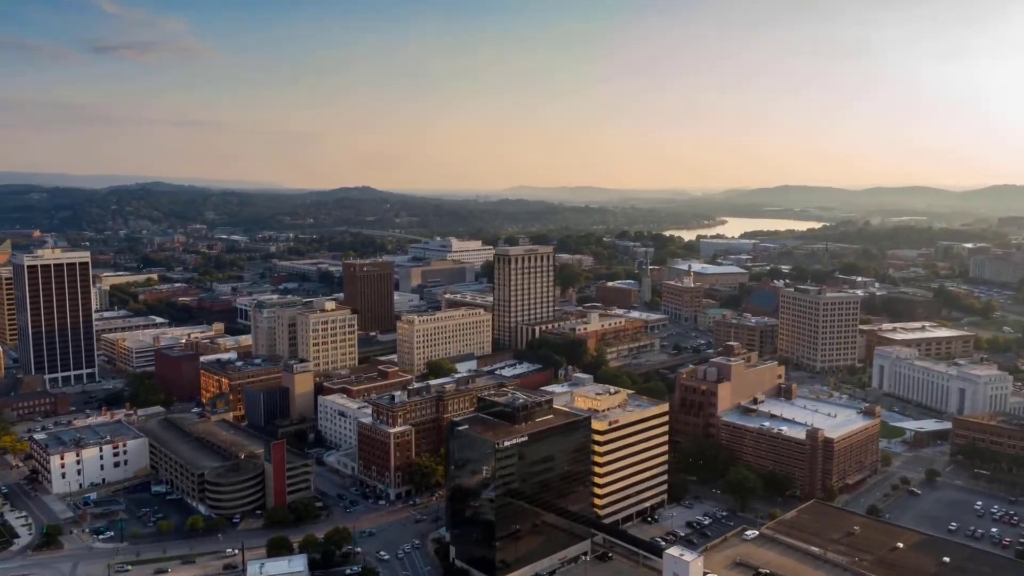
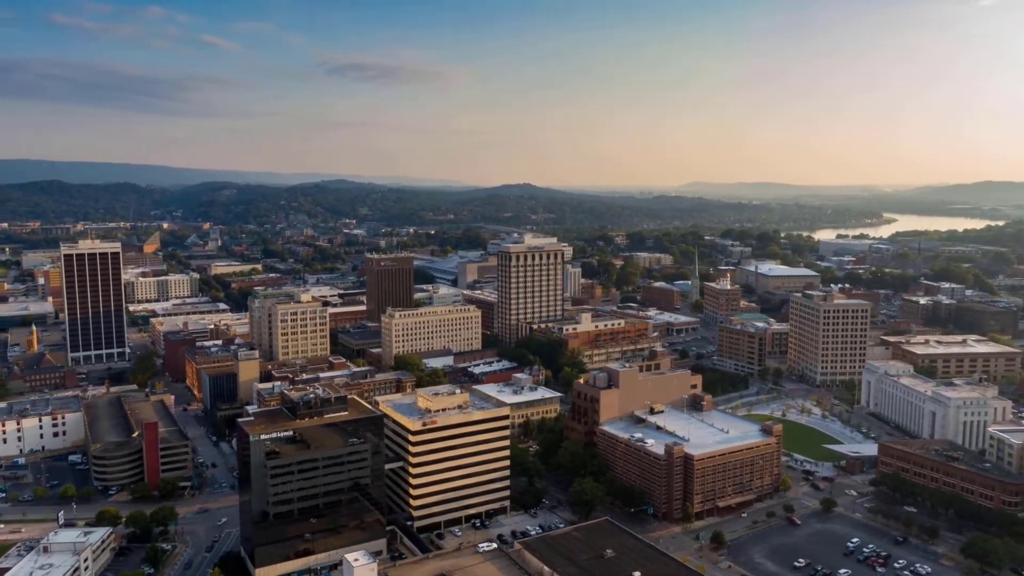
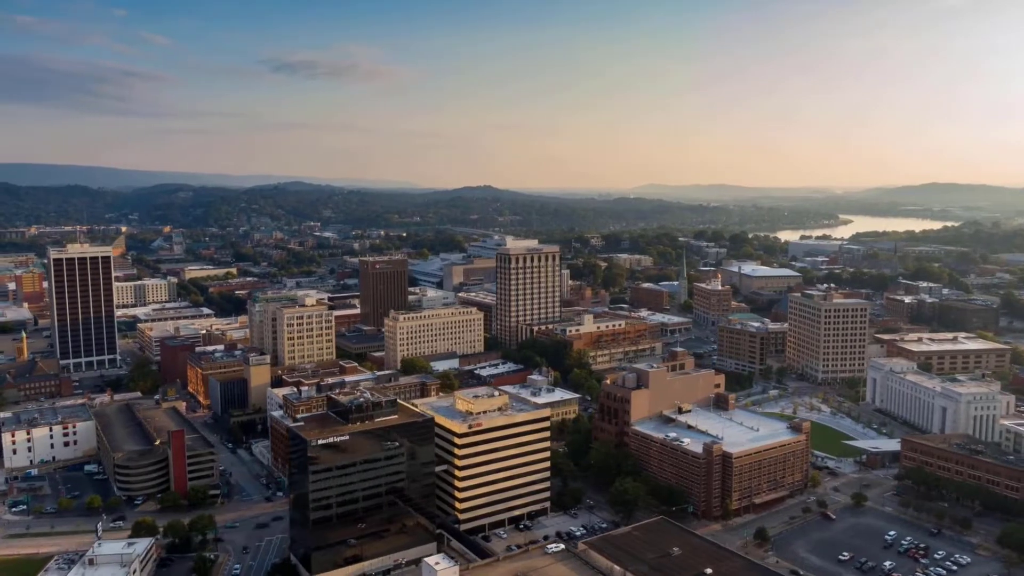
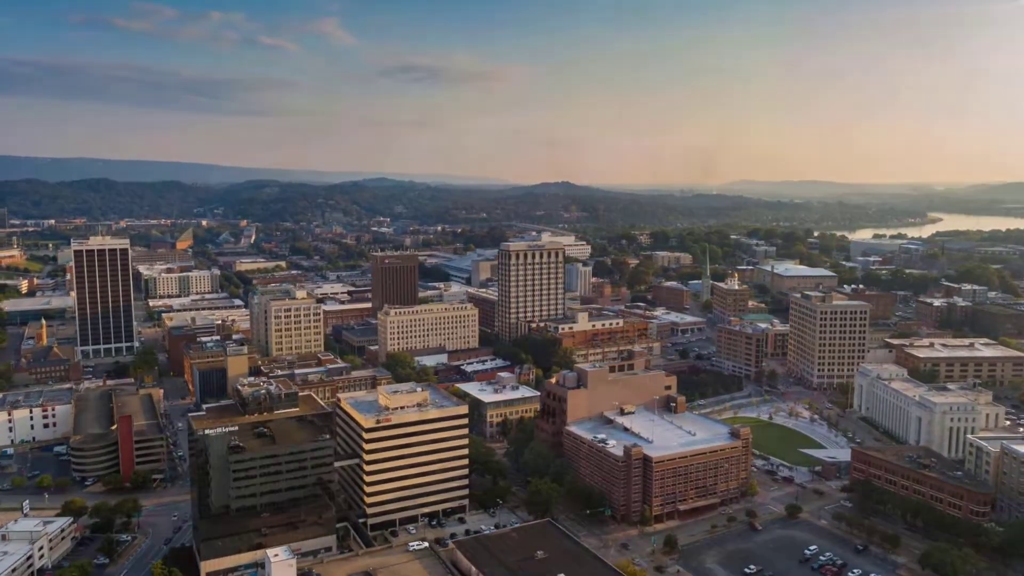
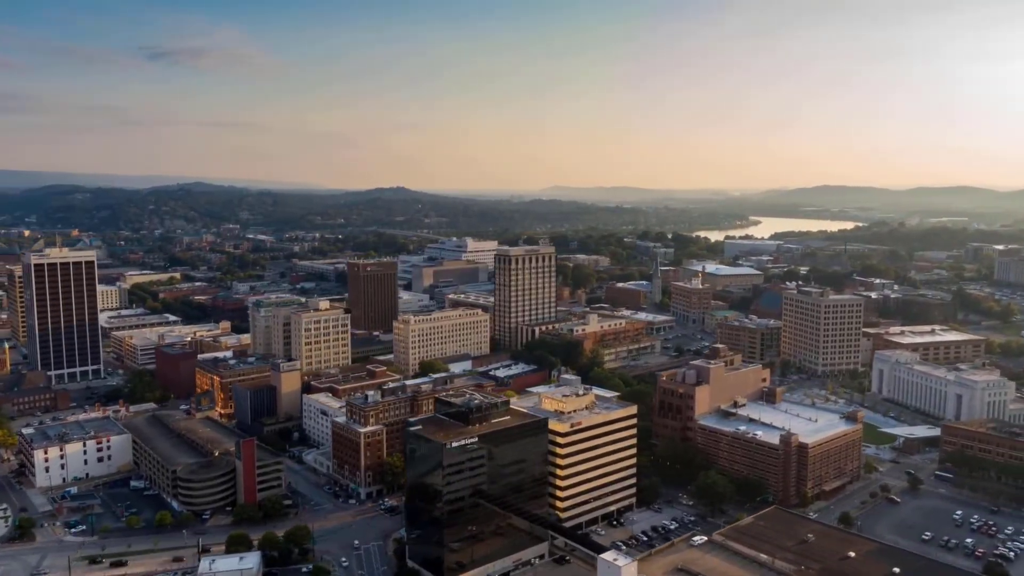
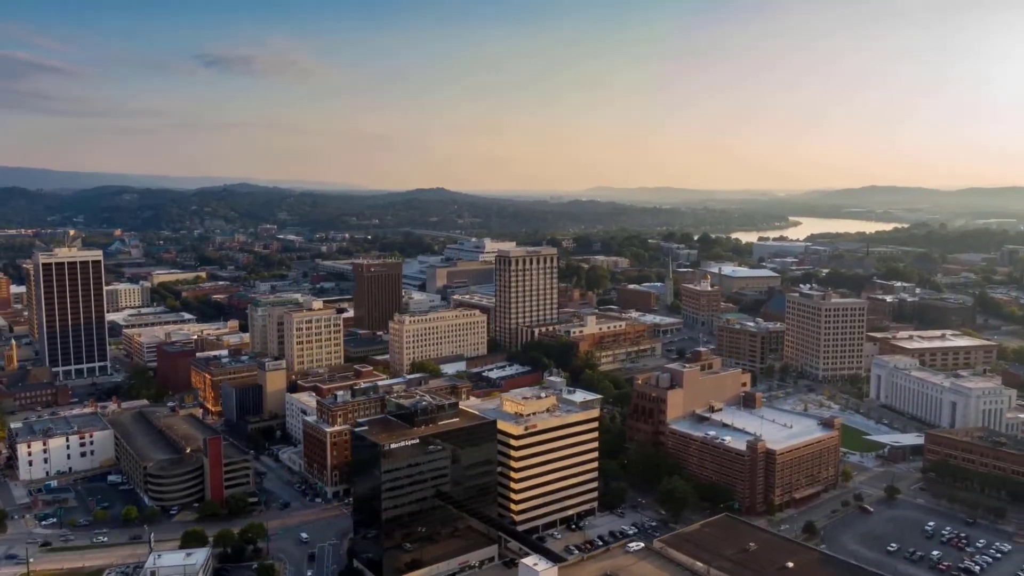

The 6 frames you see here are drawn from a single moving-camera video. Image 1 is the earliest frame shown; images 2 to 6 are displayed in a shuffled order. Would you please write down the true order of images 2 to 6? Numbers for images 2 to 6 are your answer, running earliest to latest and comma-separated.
5, 6, 3, 2, 4
